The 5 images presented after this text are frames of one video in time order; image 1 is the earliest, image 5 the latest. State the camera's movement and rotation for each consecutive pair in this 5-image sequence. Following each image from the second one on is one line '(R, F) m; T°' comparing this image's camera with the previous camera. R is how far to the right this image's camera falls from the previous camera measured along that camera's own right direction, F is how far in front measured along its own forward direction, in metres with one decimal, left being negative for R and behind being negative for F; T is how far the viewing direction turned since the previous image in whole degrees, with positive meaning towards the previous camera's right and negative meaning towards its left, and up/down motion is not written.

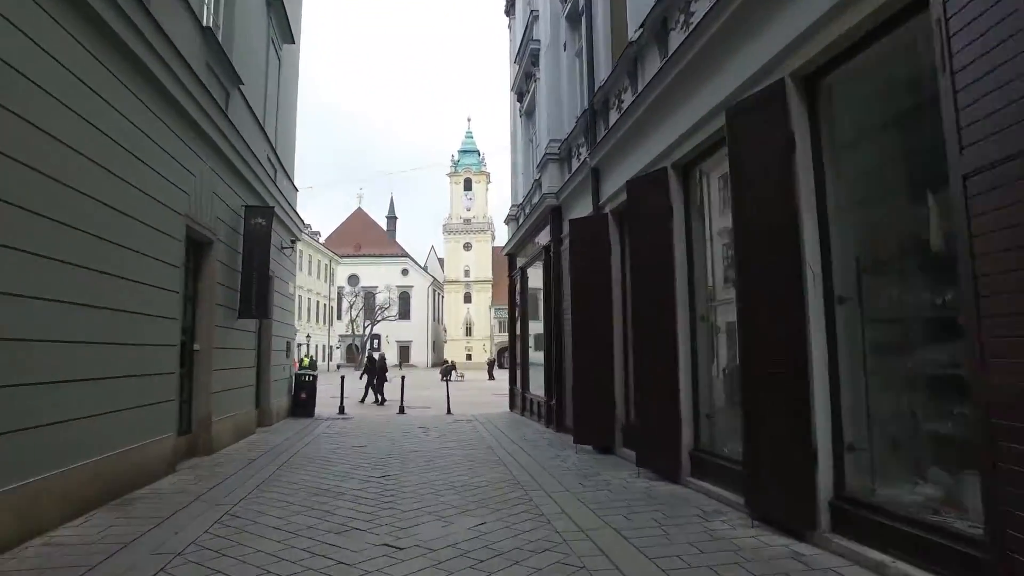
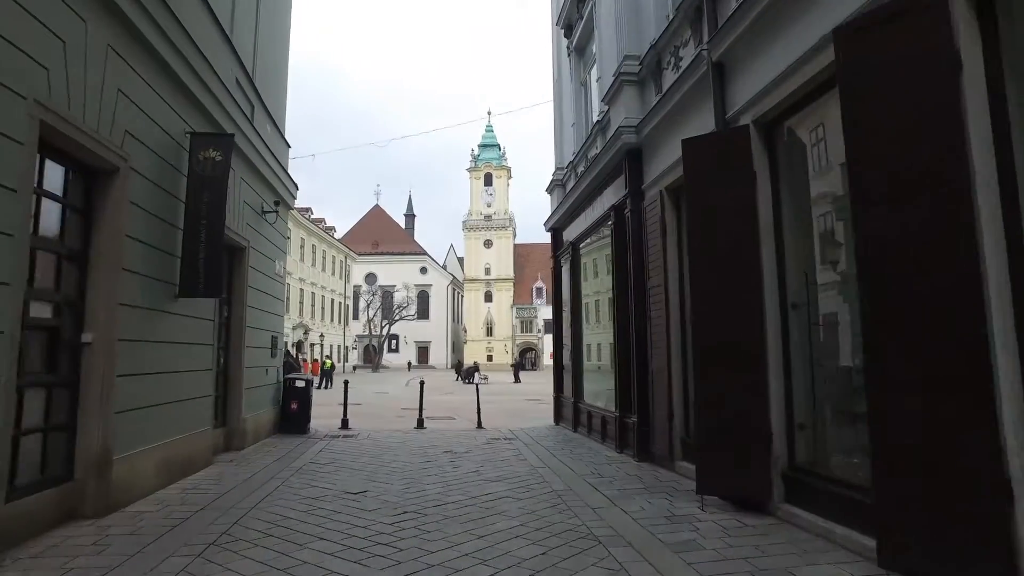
(-0.5, +3.3) m; -2°
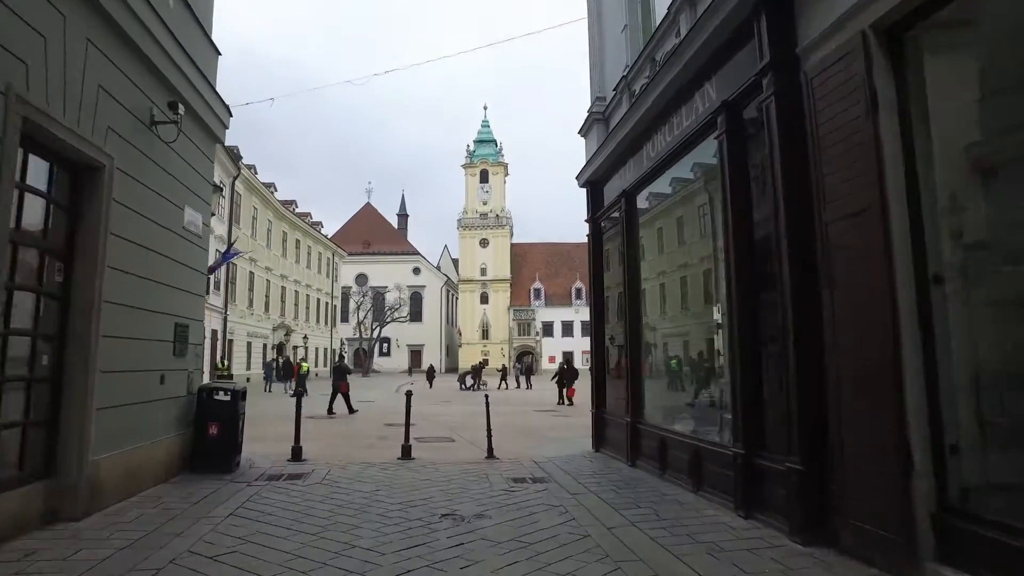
(-0.4, +3.8) m; +1°
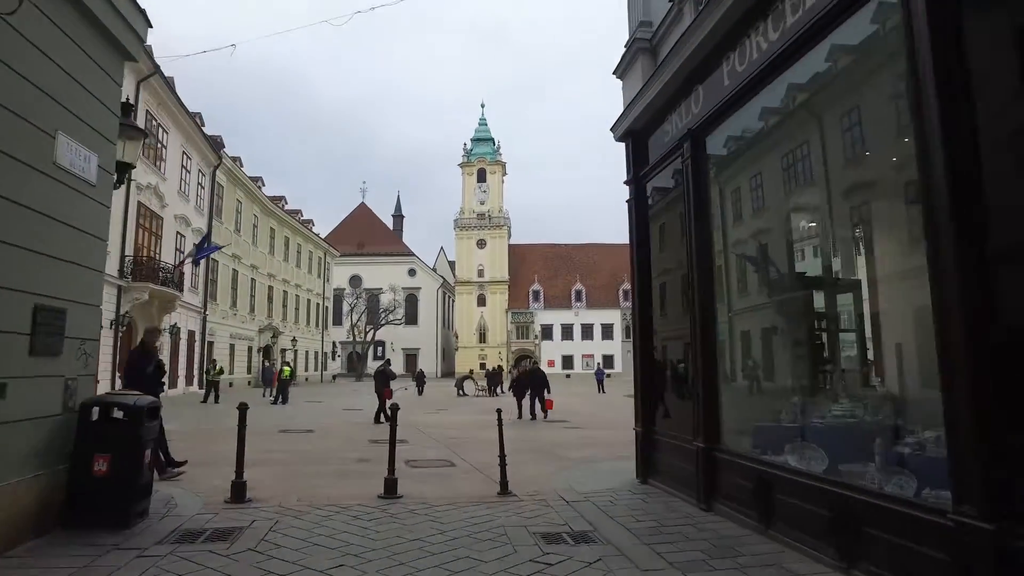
(-0.3, +2.4) m; 0°
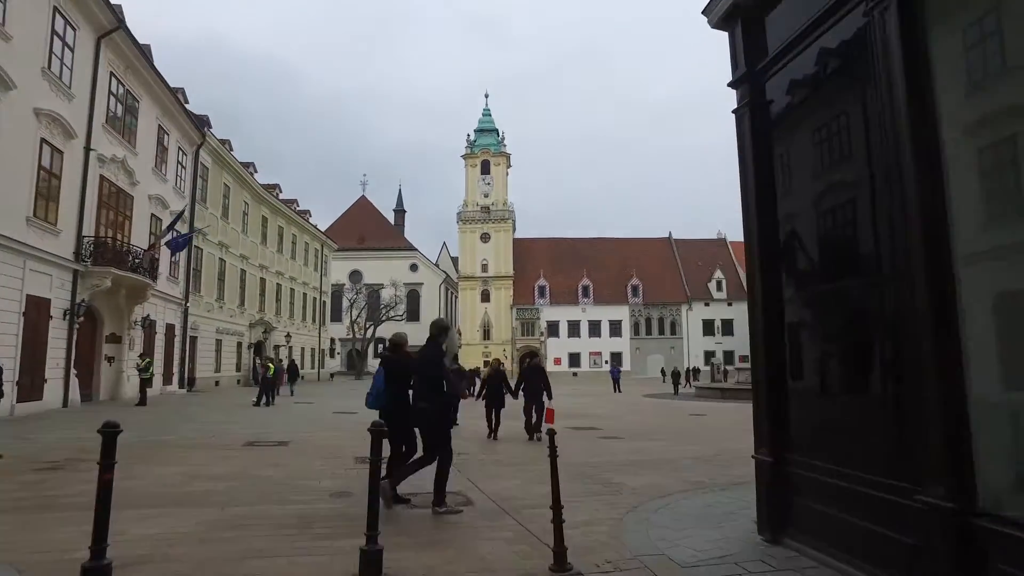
(-0.4, +2.8) m; 0°
